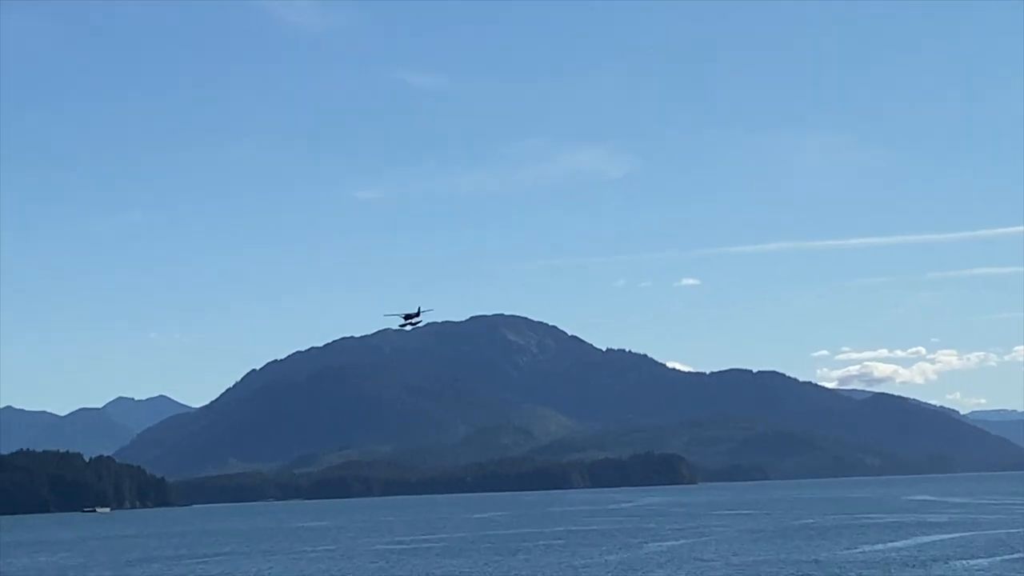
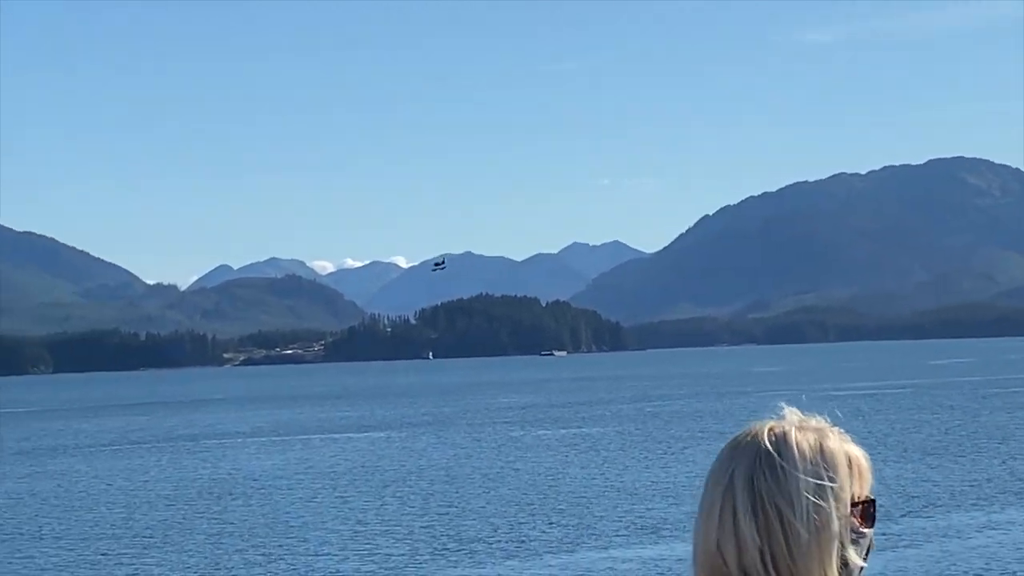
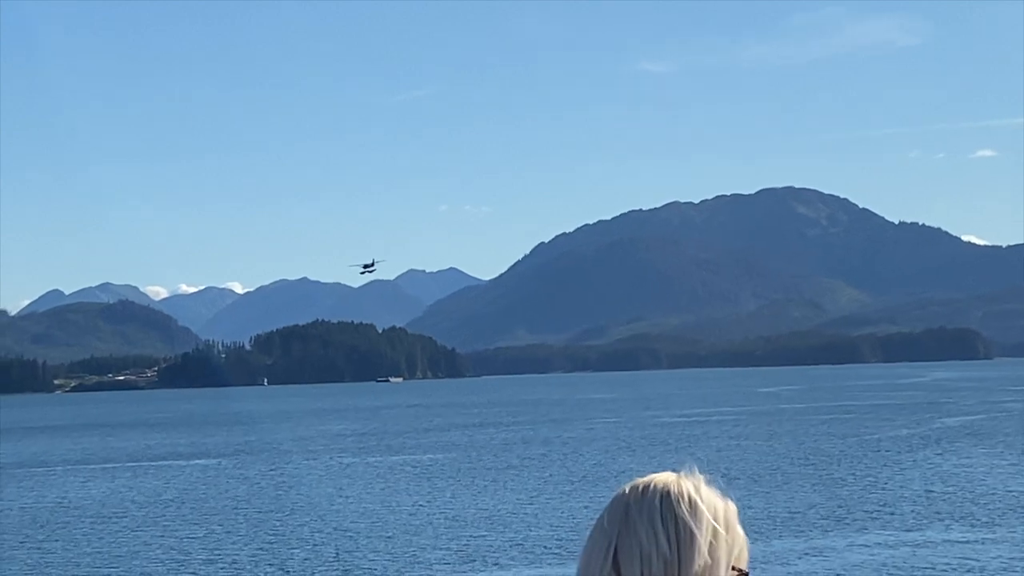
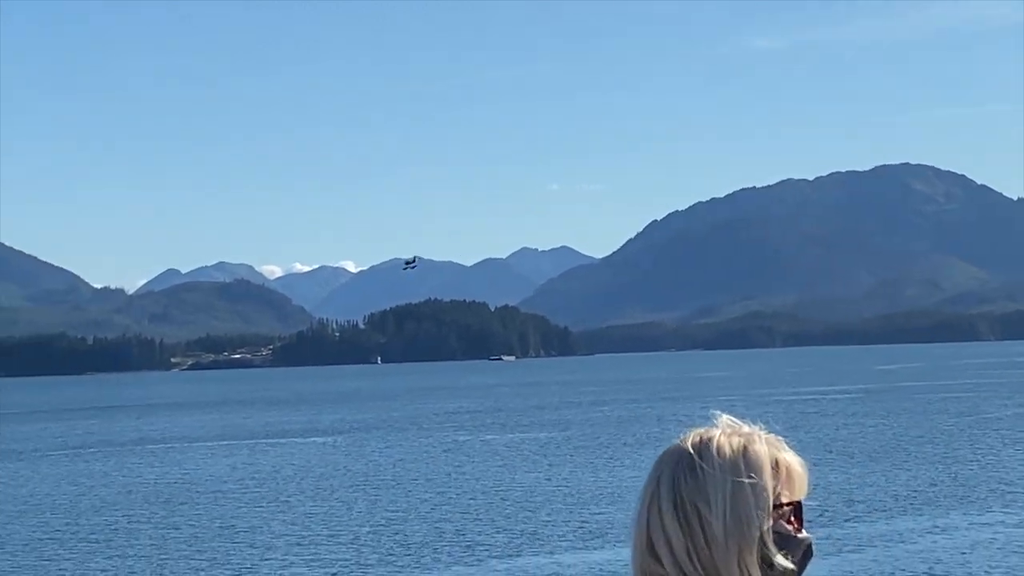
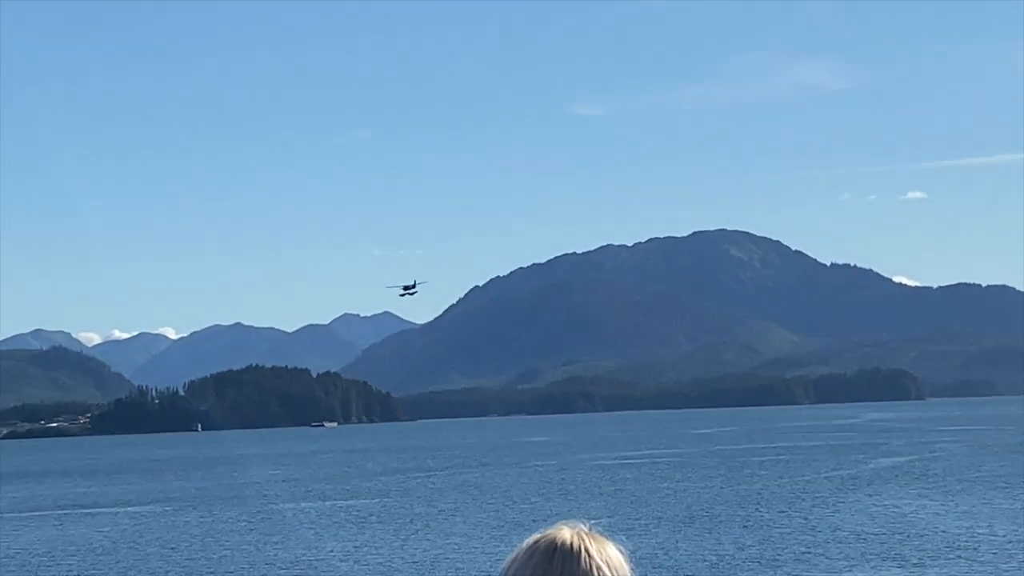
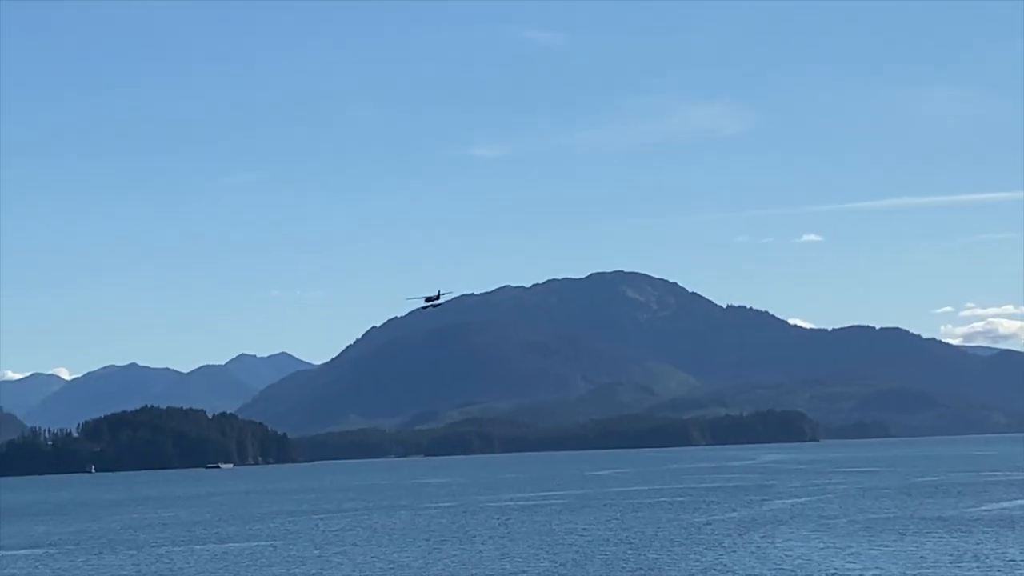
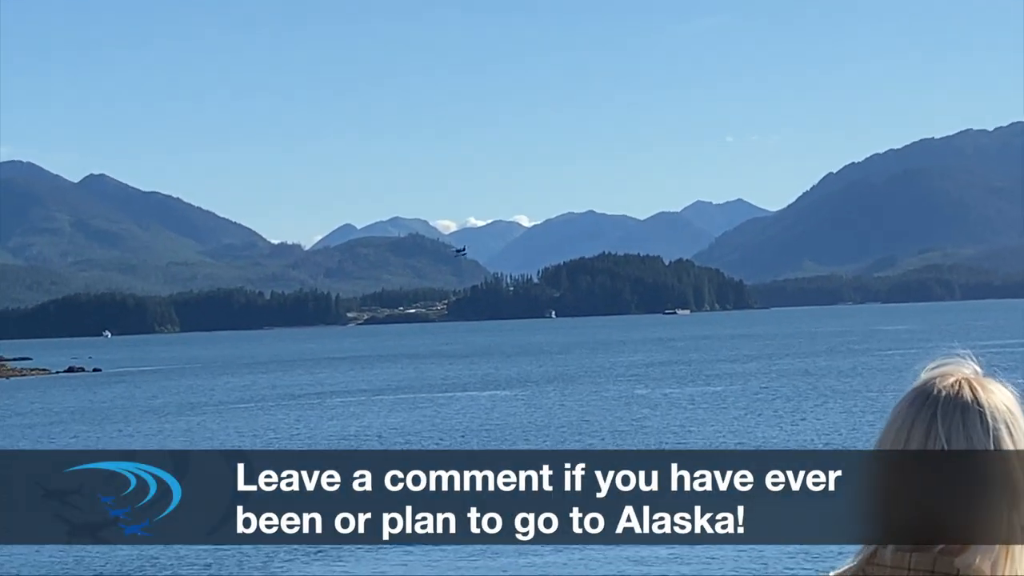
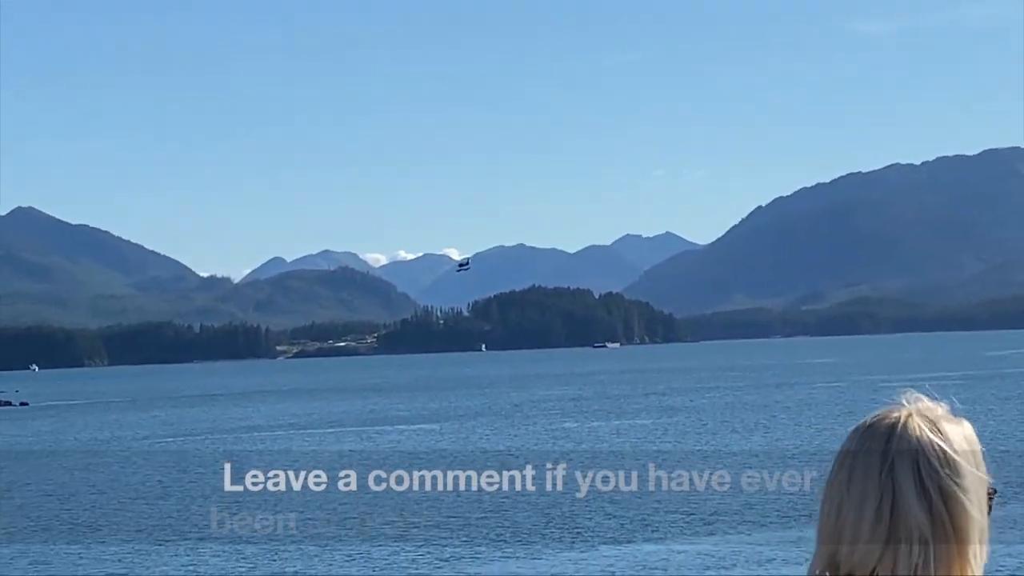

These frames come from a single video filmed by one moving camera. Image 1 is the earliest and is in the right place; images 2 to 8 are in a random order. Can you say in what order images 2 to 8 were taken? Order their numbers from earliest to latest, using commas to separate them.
6, 5, 3, 4, 2, 8, 7
